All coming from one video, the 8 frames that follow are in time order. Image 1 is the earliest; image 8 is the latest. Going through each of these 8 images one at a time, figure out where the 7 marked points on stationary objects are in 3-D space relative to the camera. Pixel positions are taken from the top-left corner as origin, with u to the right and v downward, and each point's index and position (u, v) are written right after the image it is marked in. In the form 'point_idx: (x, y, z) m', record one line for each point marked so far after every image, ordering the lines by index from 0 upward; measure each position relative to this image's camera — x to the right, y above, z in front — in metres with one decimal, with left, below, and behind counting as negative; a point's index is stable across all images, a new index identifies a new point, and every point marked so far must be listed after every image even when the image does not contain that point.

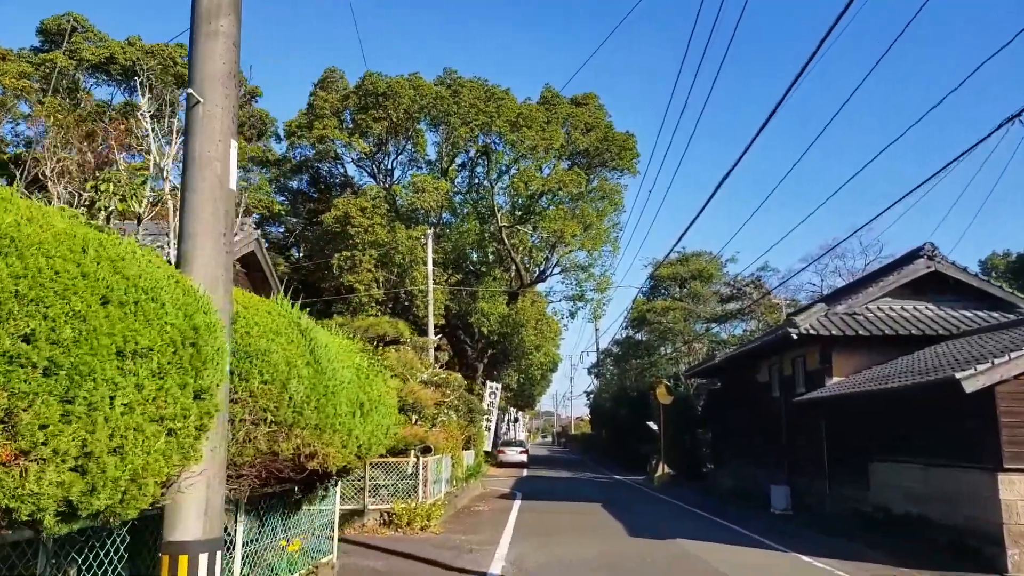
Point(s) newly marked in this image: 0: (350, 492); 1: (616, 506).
0: (-2.2, -2.7, +10.7) m
1: (+2.4, -5.0, +18.4) m
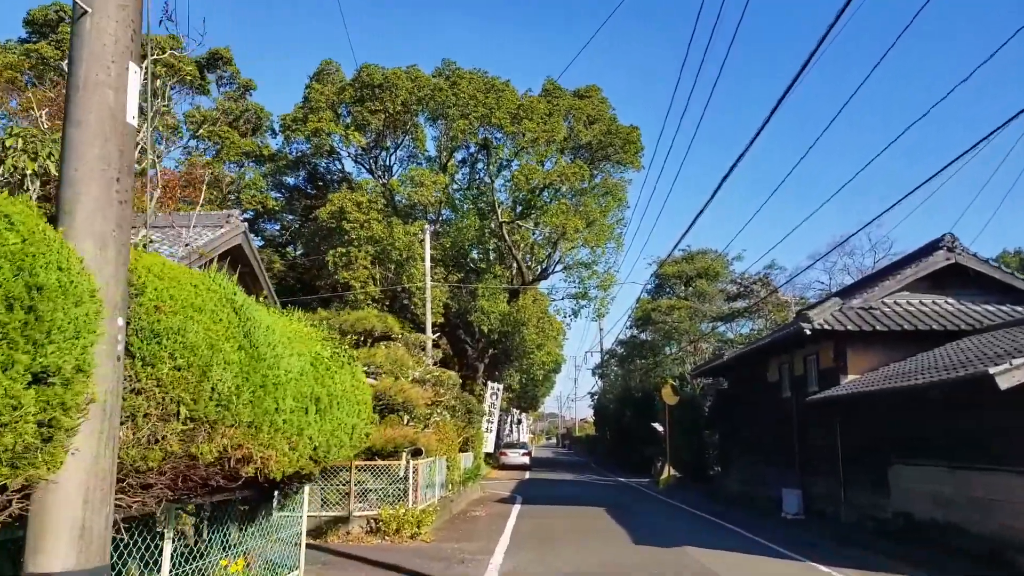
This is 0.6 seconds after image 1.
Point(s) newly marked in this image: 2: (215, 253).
0: (-2.2, -2.6, +10.0) m
1: (+2.4, -4.9, +17.7) m
2: (-5.4, +0.7, +14.5) m
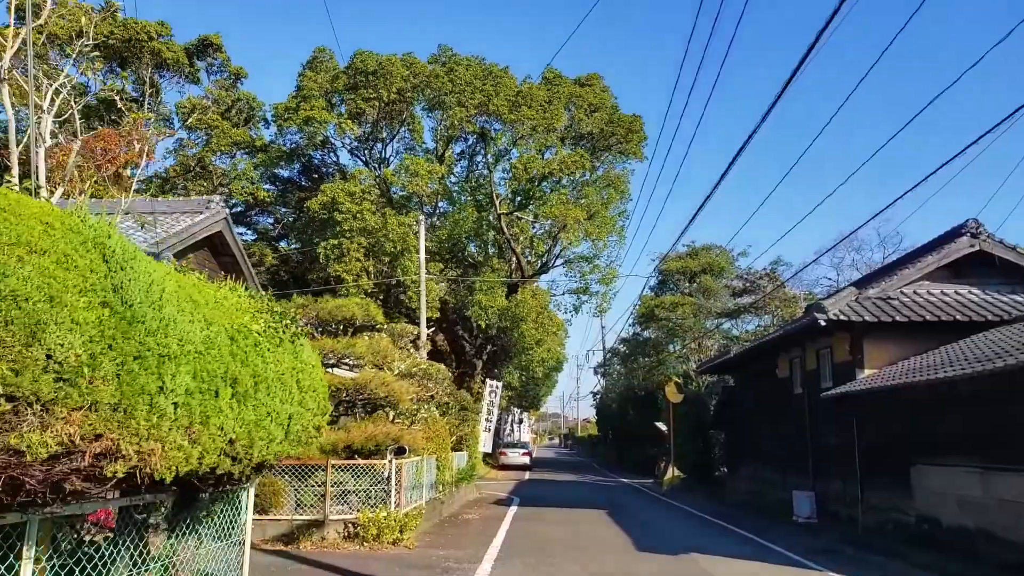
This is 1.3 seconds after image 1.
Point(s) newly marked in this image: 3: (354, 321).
0: (-2.3, -2.4, +9.2) m
1: (+2.3, -4.8, +16.9) m
2: (-5.4, +0.9, +13.7) m
3: (-2.0, -0.4, +10.2) m
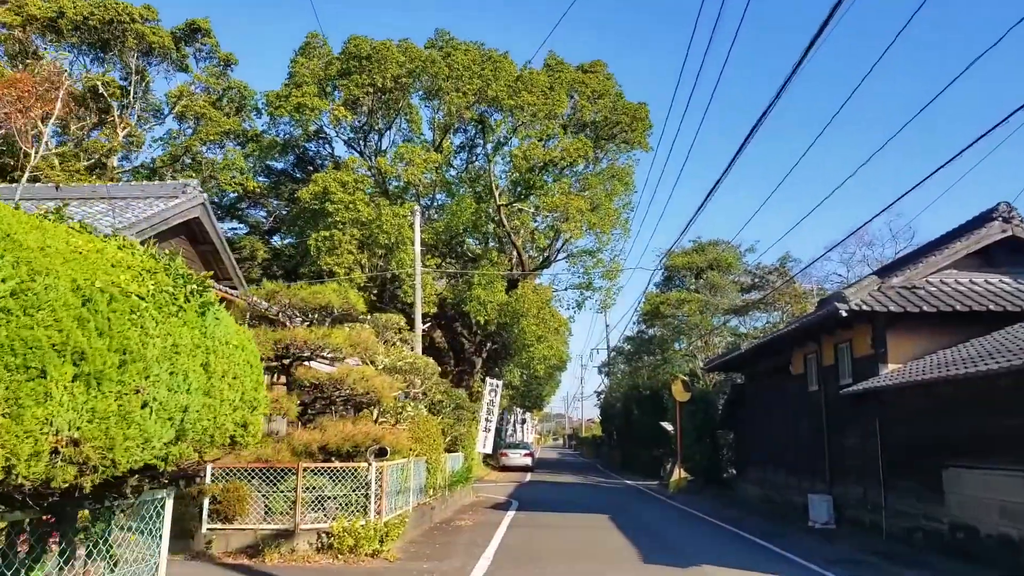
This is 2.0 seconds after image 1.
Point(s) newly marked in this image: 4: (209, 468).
0: (-2.4, -2.3, +8.3) m
1: (+2.3, -4.6, +15.9) m
2: (-5.5, +1.0, +12.8) m
3: (-2.1, -0.3, +9.3) m
4: (-3.1, -1.9, +8.2) m
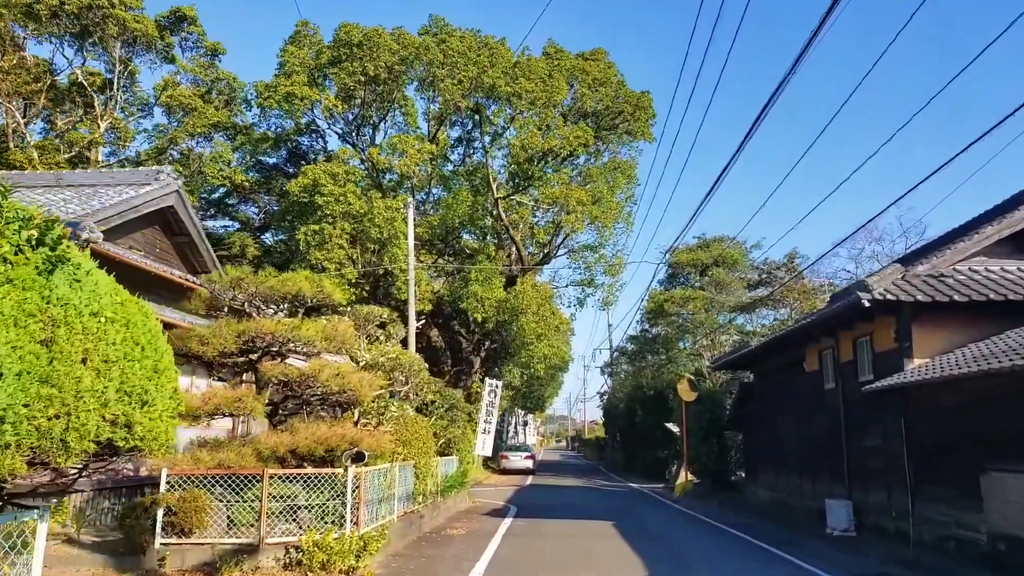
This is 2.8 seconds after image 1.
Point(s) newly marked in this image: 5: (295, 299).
0: (-2.5, -2.1, +7.4) m
1: (+2.3, -4.5, +15.0) m
2: (-5.6, +1.1, +11.9) m
3: (-2.2, -0.1, +8.4) m
4: (-3.2, -1.7, +7.3) m
5: (-2.3, -0.1, +8.3) m
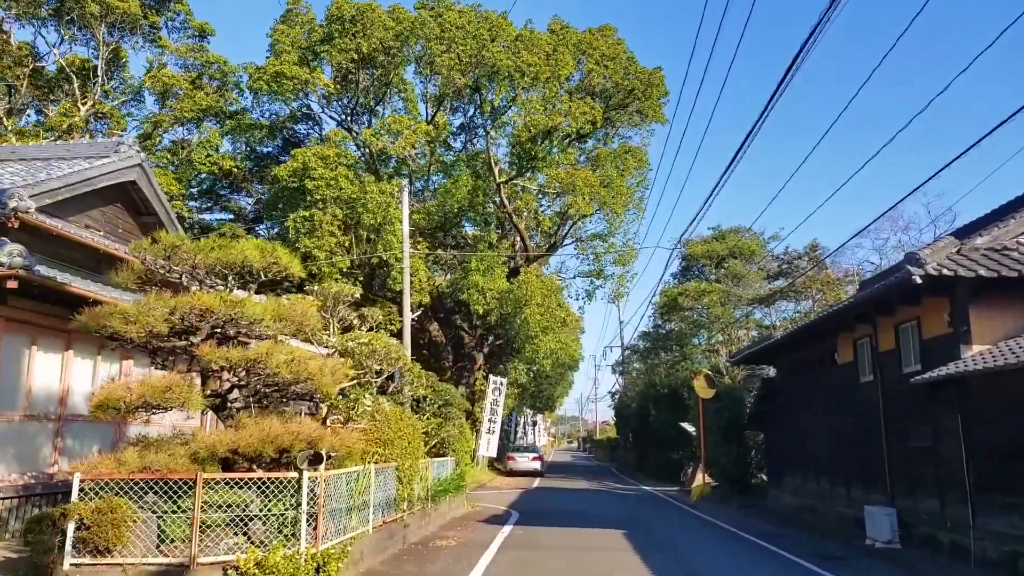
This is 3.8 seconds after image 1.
0: (-2.6, -1.9, +6.2) m
1: (+2.3, -4.2, +13.7) m
2: (-5.6, +1.4, +10.7) m
3: (-2.3, +0.1, +7.1) m
4: (-3.3, -1.5, +6.1) m
5: (-2.4, +0.1, +7.1) m
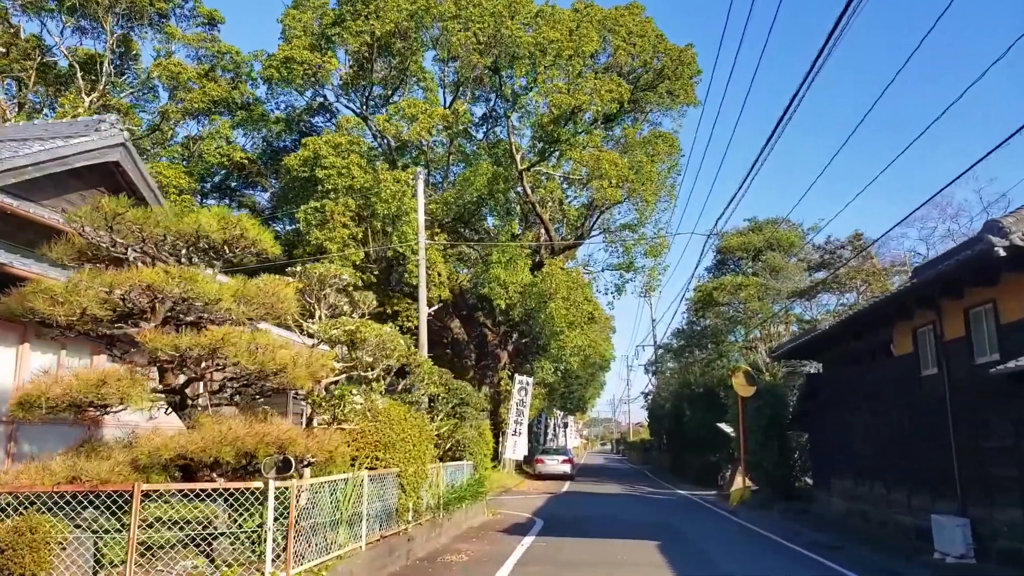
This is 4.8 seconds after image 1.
0: (-2.5, -1.7, +5.1) m
1: (+2.6, -4.0, +12.4) m
2: (-5.4, +1.5, +9.7) m
3: (-2.2, +0.3, +6.1) m
4: (-3.3, -1.3, +5.0) m
5: (-2.3, +0.3, +6.0) m
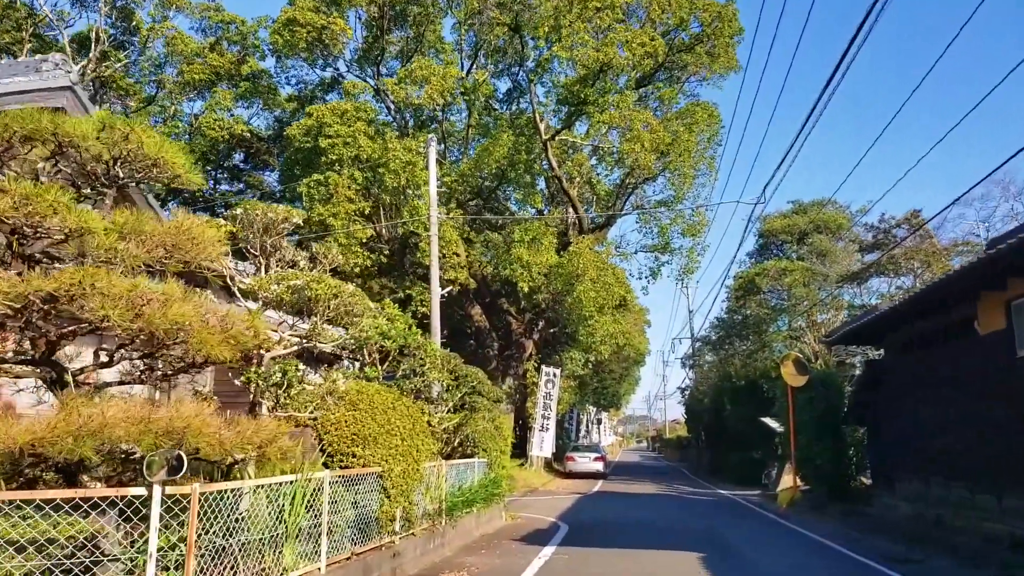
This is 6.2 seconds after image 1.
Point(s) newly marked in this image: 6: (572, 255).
0: (-2.6, -1.4, +3.5) m
1: (+2.9, -3.6, +10.6) m
2: (-5.3, +1.9, +8.3) m
3: (-2.3, +0.7, +4.5) m
4: (-3.3, -0.9, +3.5) m
5: (-2.4, +0.7, +4.4) m
6: (+1.4, +0.7, +17.9) m
